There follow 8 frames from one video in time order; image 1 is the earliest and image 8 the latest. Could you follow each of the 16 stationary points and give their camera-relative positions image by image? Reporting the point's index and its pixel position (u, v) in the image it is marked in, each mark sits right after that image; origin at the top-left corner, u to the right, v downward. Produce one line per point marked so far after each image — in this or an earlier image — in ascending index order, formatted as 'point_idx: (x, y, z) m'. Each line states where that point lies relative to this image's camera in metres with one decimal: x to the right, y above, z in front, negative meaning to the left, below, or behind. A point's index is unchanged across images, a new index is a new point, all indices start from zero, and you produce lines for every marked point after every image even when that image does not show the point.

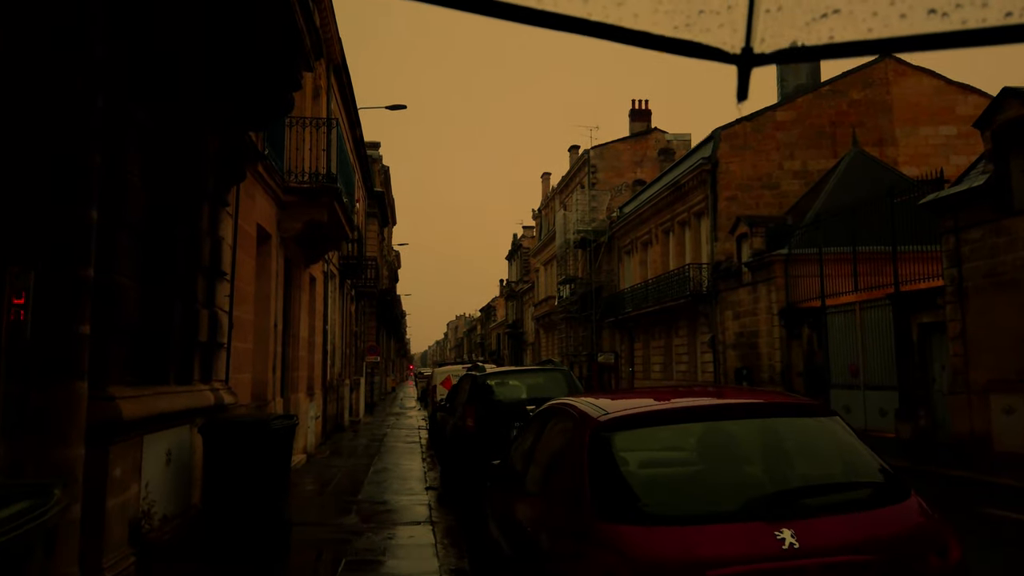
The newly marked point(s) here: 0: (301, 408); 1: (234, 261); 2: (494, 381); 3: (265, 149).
0: (-3.7, -2.1, +13.2) m
1: (-3.0, +0.3, +8.3) m
2: (-0.2, -1.2, +9.8) m
3: (-3.1, +1.8, +9.6) m
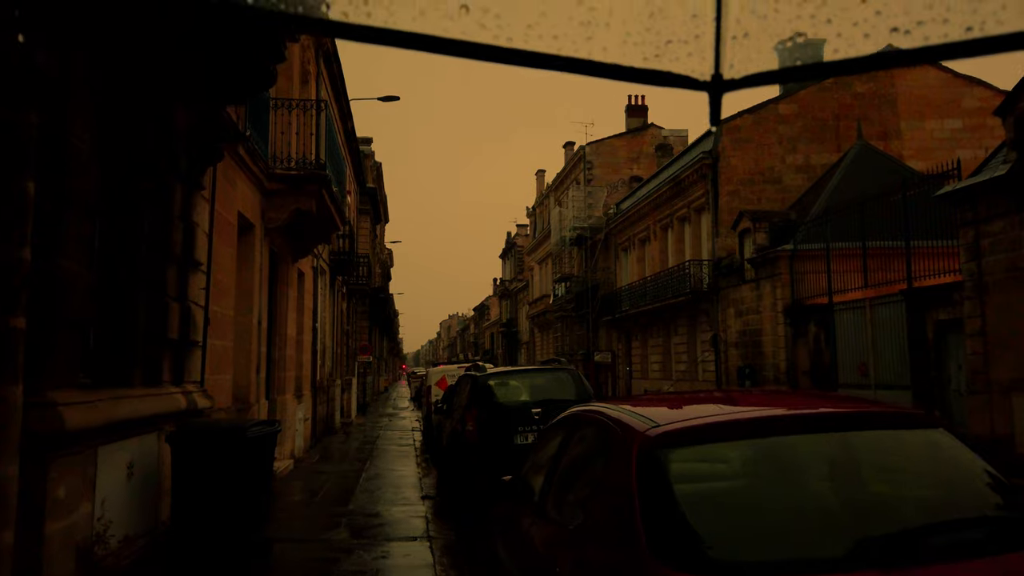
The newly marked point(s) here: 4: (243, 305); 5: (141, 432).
0: (-3.7, -2.0, +12.5) m
1: (-3.0, +0.4, +7.5) m
2: (-0.2, -1.1, +9.0) m
3: (-3.1, +1.9, +8.9) m
4: (-3.5, -0.2, +9.7) m
5: (-2.8, -1.1, +5.8) m
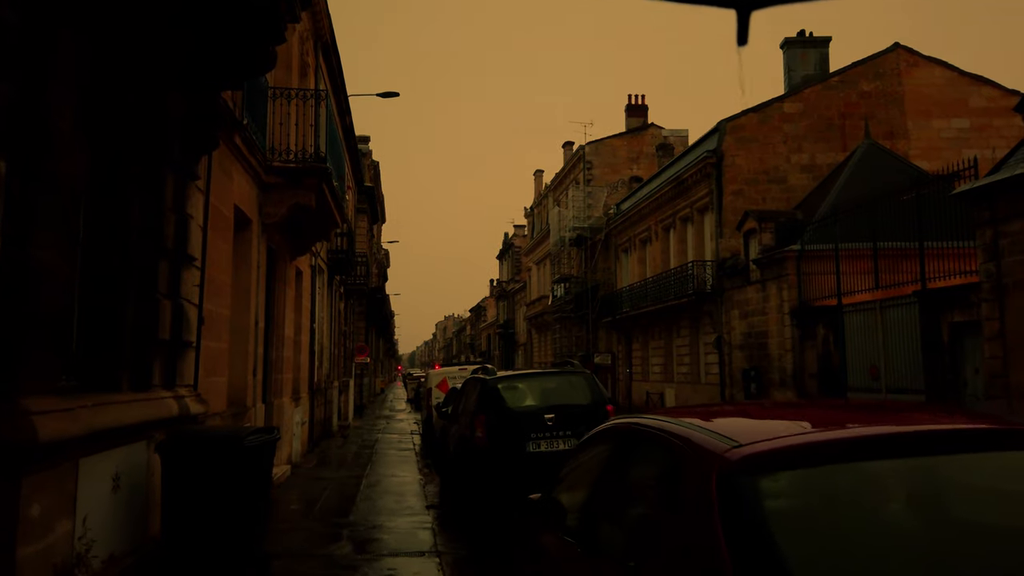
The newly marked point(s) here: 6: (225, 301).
0: (-3.6, -2.0, +12.0) m
1: (-2.8, +0.4, +7.0) m
2: (-0.1, -1.1, +8.6) m
3: (-3.0, +1.9, +8.4) m
4: (-3.3, -0.2, +9.3) m
5: (-2.7, -1.1, +5.3) m
6: (-3.1, -0.1, +8.2) m
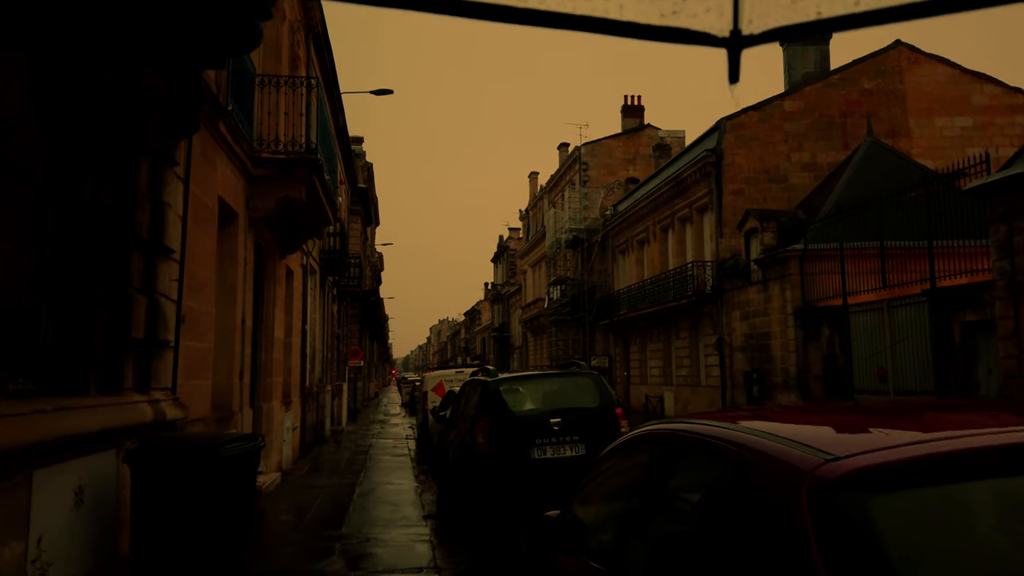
0: (-3.6, -1.9, +11.5) m
1: (-2.8, +0.4, +6.5) m
2: (-0.1, -1.1, +8.1) m
3: (-2.9, +1.9, +7.9) m
4: (-3.3, -0.2, +8.7) m
5: (-2.6, -1.0, +4.8) m
6: (-3.0, -0.1, +7.7) m
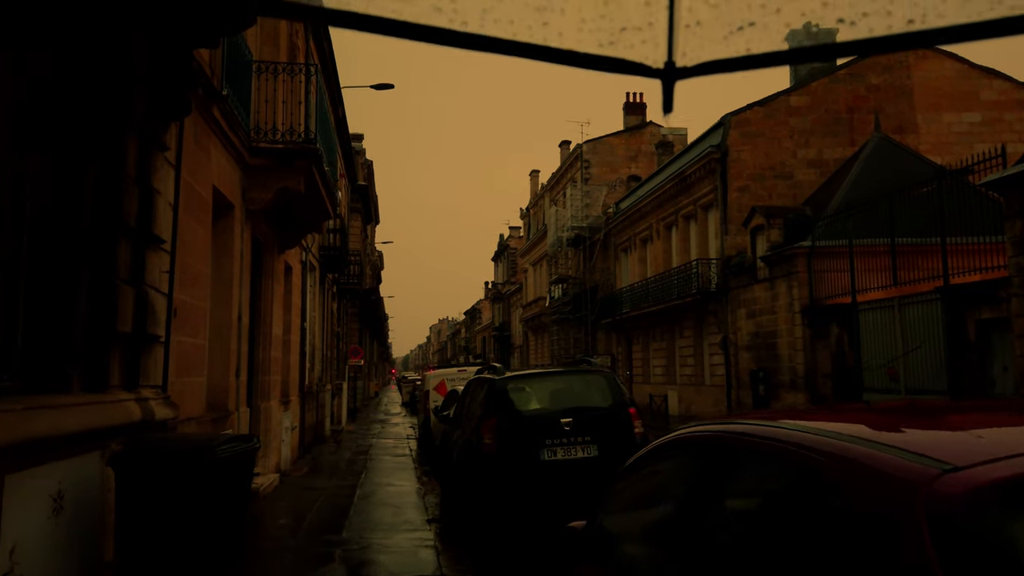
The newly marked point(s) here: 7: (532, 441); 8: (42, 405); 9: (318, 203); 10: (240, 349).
0: (-3.5, -1.9, +11.1) m
1: (-2.7, +0.5, +6.2) m
2: (0.0, -1.0, +7.7) m
3: (-2.9, +2.0, +7.6) m
4: (-3.2, -0.1, +8.4) m
5: (-2.5, -1.0, +4.4) m
6: (-3.0, 0.0, +7.3) m
7: (+0.2, -1.4, +7.2) m
8: (-2.6, -0.6, +4.2) m
9: (-2.7, +1.2, +10.5) m
10: (-3.3, -0.7, +9.1) m
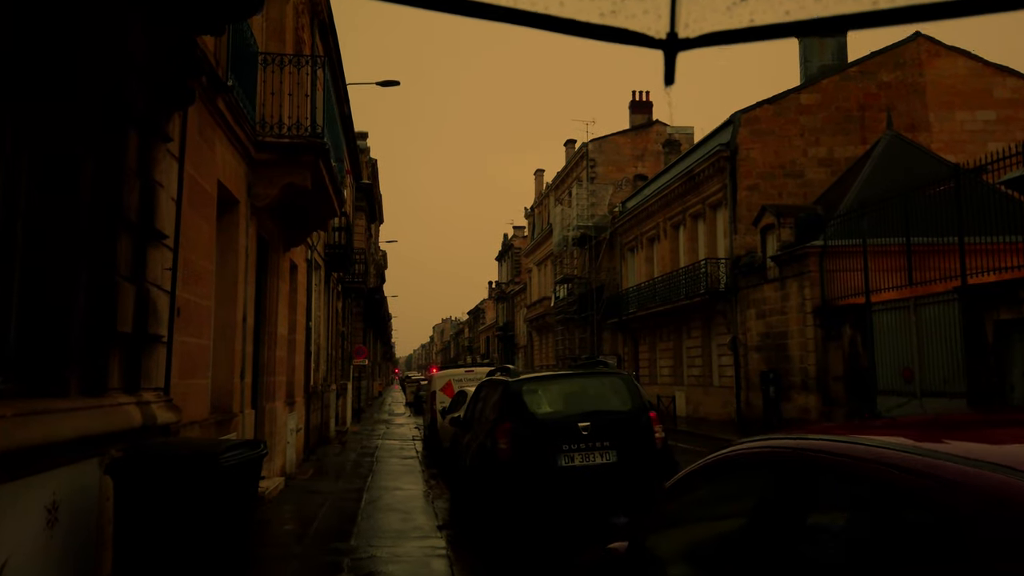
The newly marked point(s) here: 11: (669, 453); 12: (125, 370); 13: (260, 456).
0: (-3.3, -1.9, +10.9) m
1: (-2.6, +0.5, +5.9) m
2: (+0.2, -1.0, +7.5) m
3: (-2.7, +2.0, +7.3) m
4: (-3.1, -0.1, +8.1) m
5: (-2.4, -0.9, +4.2) m
6: (-2.8, 0.0, +7.0) m
7: (+0.3, -1.4, +6.9) m
8: (-2.4, -0.6, +3.9) m
9: (-2.5, +1.2, +10.3) m
10: (-3.1, -0.7, +8.9) m
11: (+1.5, -1.6, +7.1) m
12: (-2.6, -0.5, +5.0) m
13: (-1.6, -1.1, +4.9) m
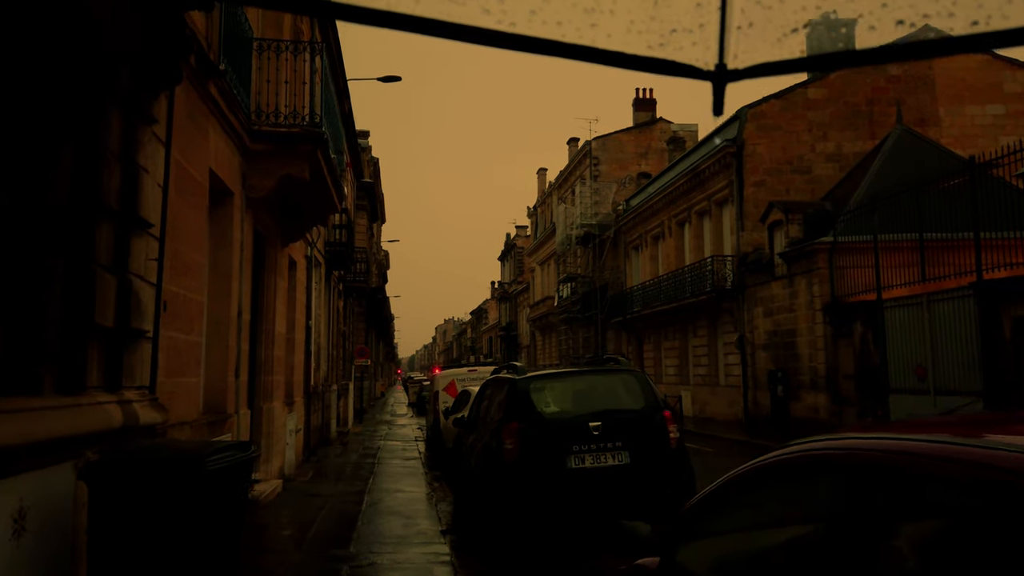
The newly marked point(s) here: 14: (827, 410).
0: (-3.3, -1.8, +10.5) m
1: (-2.5, +0.6, +5.6) m
2: (+0.2, -0.9, +7.1) m
3: (-2.7, +2.1, +7.0) m
4: (-3.0, 0.0, +7.8) m
5: (-2.4, -0.9, +3.8) m
6: (-2.8, 0.0, +6.7) m
7: (+0.4, -1.4, +6.6) m
8: (-2.4, -0.6, +3.6) m
9: (-2.5, +1.3, +9.9) m
10: (-3.1, -0.7, +8.5) m
11: (+1.5, -1.5, +6.8) m
12: (-2.5, -0.5, +4.7) m
13: (-1.6, -1.0, +4.6) m
14: (+8.2, -3.2, +19.6) m
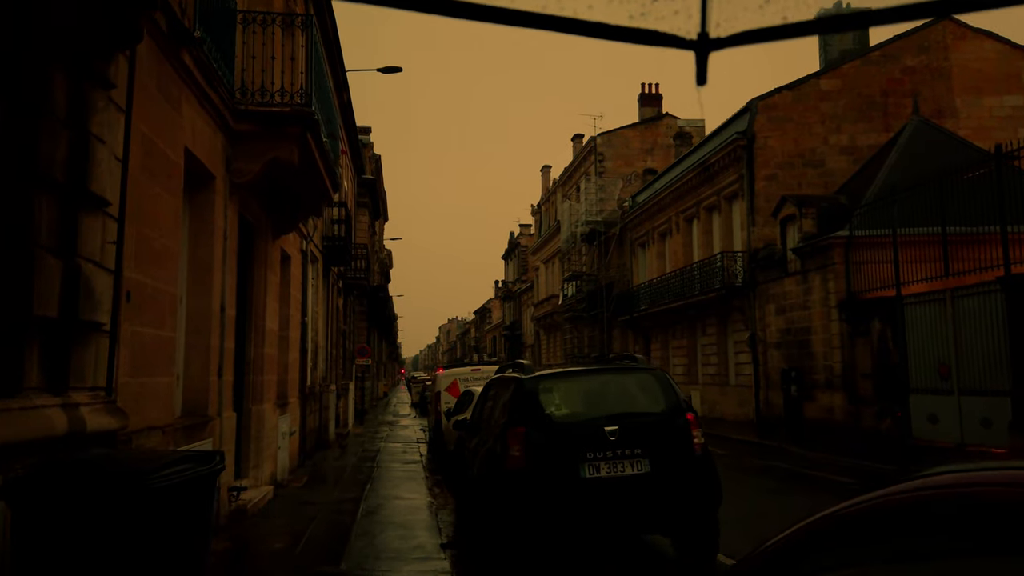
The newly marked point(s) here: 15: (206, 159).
0: (-3.2, -1.7, +9.9) m
1: (-2.5, +0.7, +4.9) m
2: (+0.3, -0.8, +6.5) m
3: (-2.6, +2.1, +6.3) m
4: (-3.0, 0.0, +7.2) m
5: (-2.3, -0.8, +3.2) m
6: (-2.7, +0.1, +6.1) m
7: (+0.5, -1.3, +5.9) m
8: (-2.4, -0.5, +2.9) m
9: (-2.4, +1.3, +9.3) m
10: (-3.0, -0.6, +7.9) m
11: (+1.6, -1.4, +6.1) m
12: (-2.5, -0.4, +4.0) m
13: (-1.5, -1.0, +4.0) m
14: (+8.3, -3.1, +19.0) m
15: (-2.8, +1.2, +7.0) m
